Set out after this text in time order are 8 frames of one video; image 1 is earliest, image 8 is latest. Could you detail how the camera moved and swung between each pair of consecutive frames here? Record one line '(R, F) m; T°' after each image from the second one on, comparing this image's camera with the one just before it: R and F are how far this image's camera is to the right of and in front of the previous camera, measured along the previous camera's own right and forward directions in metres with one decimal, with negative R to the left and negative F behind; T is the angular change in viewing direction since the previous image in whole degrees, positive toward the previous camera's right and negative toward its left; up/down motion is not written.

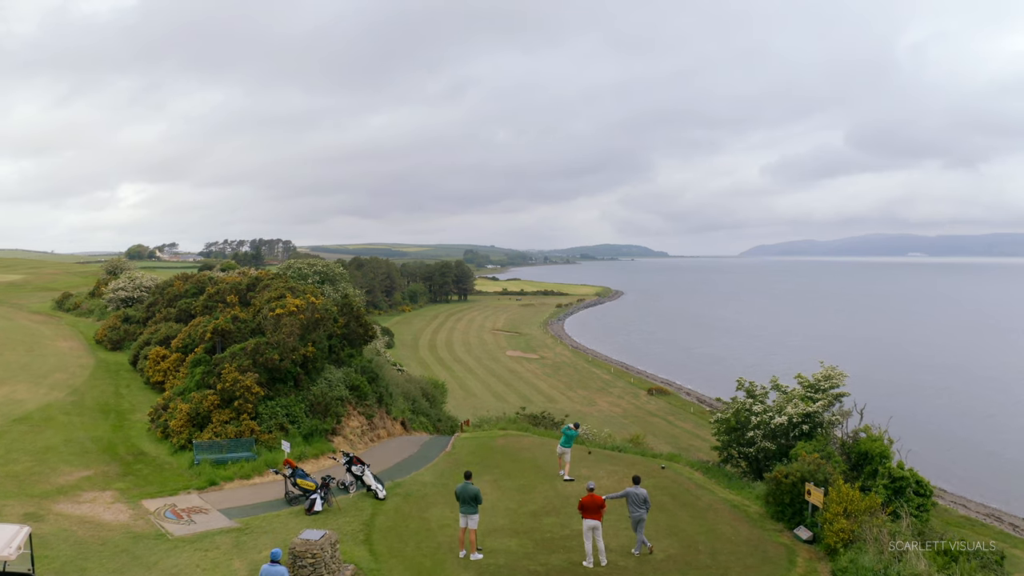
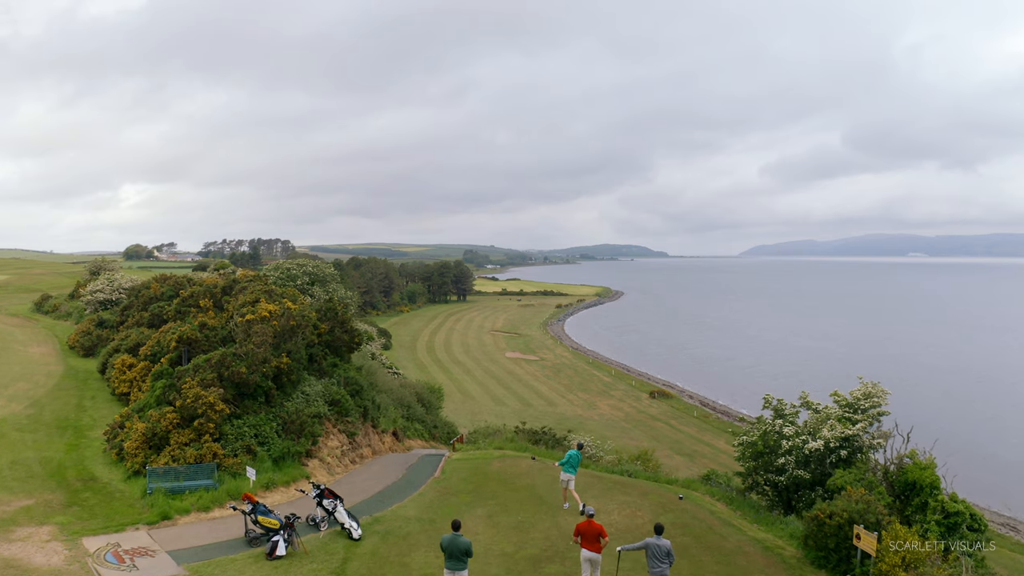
(+0.1, +1.2) m; 0°
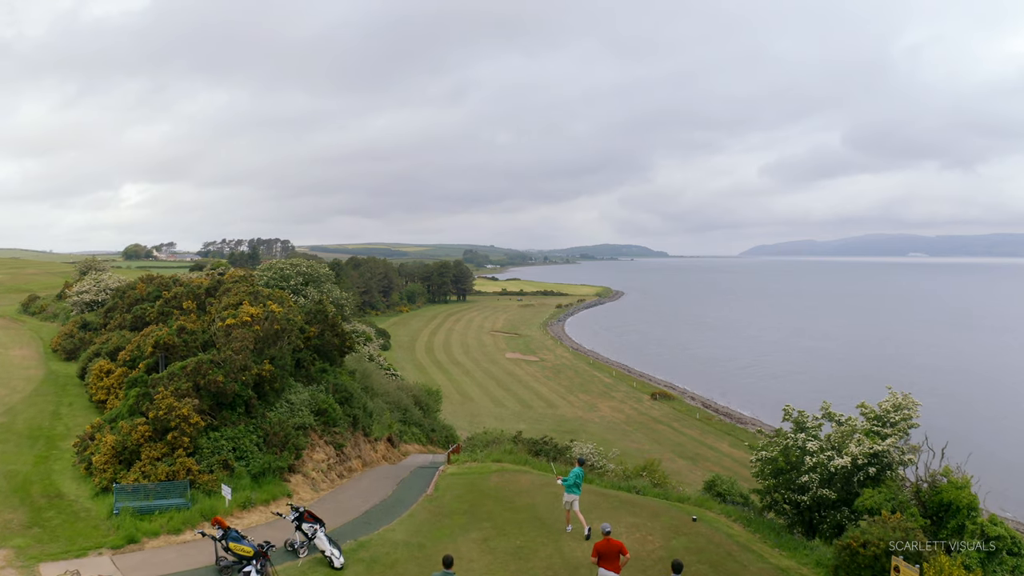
(0.0, +0.7) m; 0°
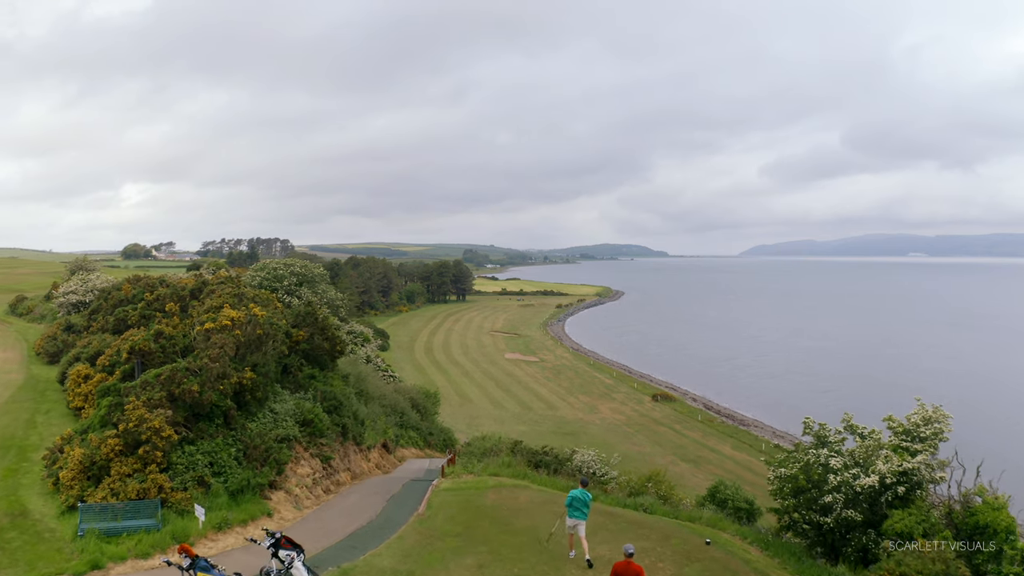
(0.0, +0.6) m; 0°
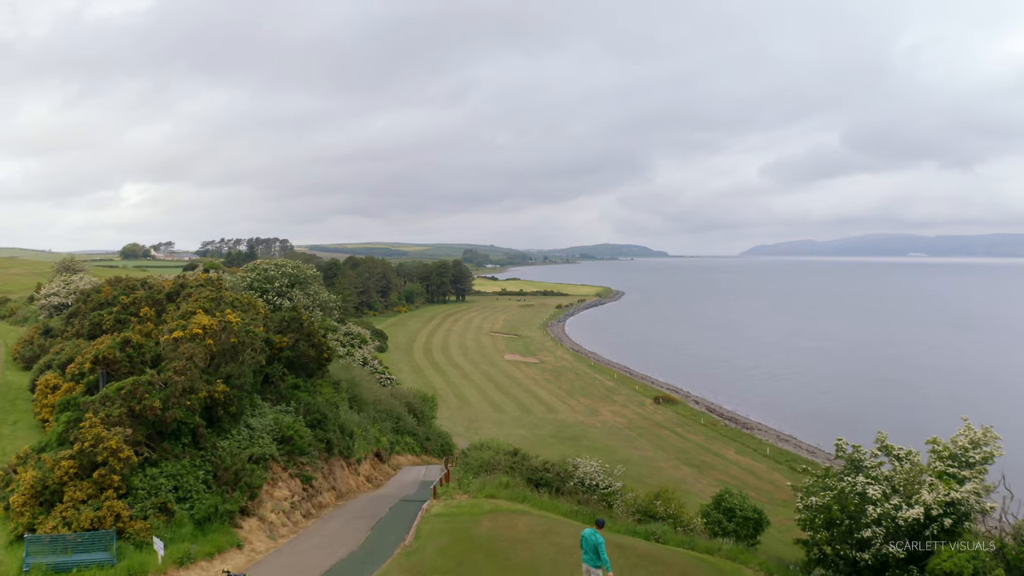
(0.0, +0.8) m; 0°
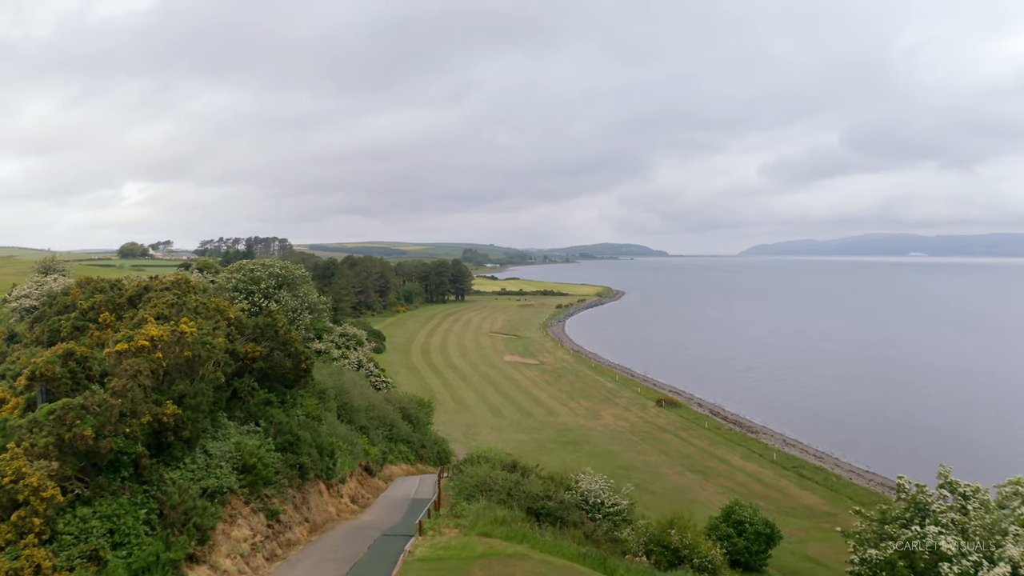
(0.0, +1.2) m; 0°
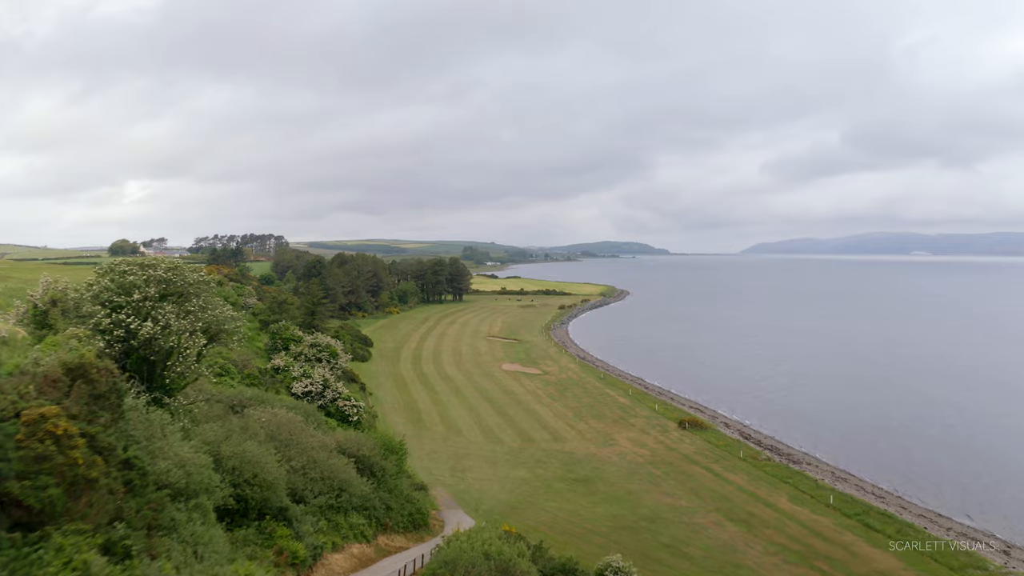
(+0.1, +7.4) m; 0°
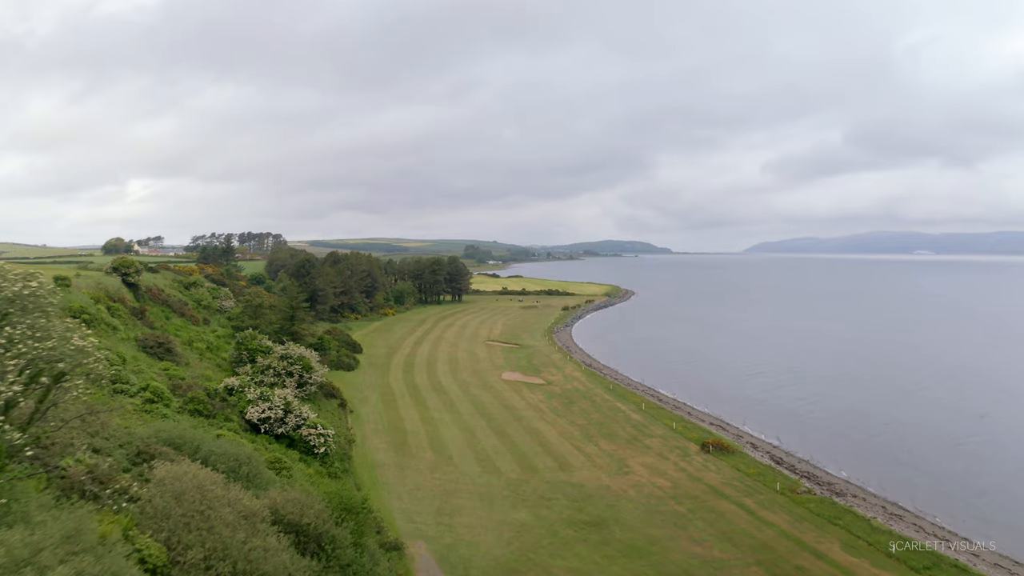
(+0.2, +5.6) m; 0°
